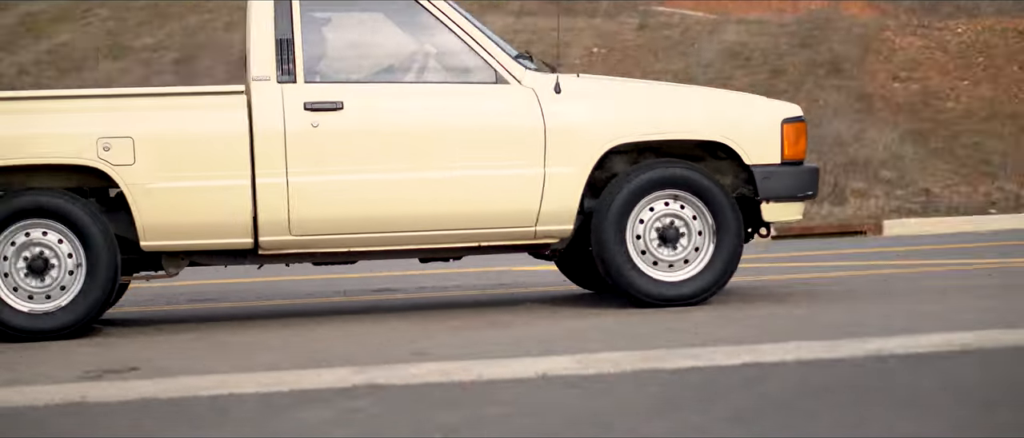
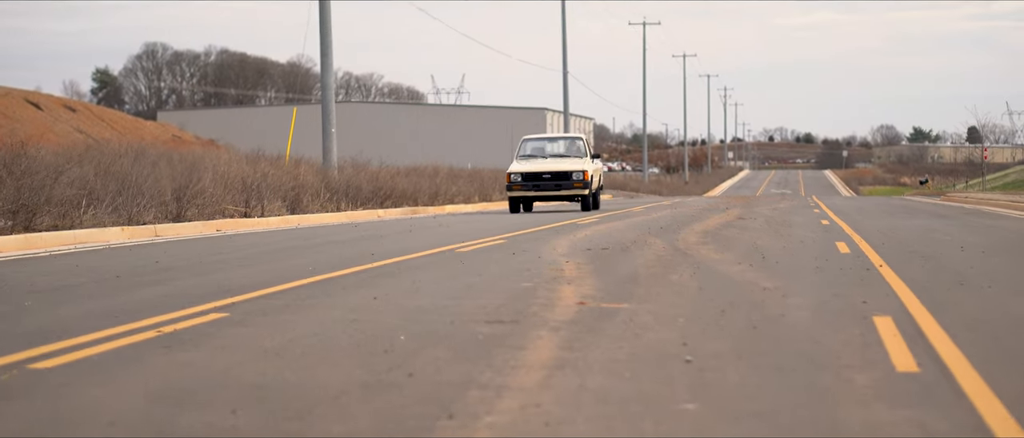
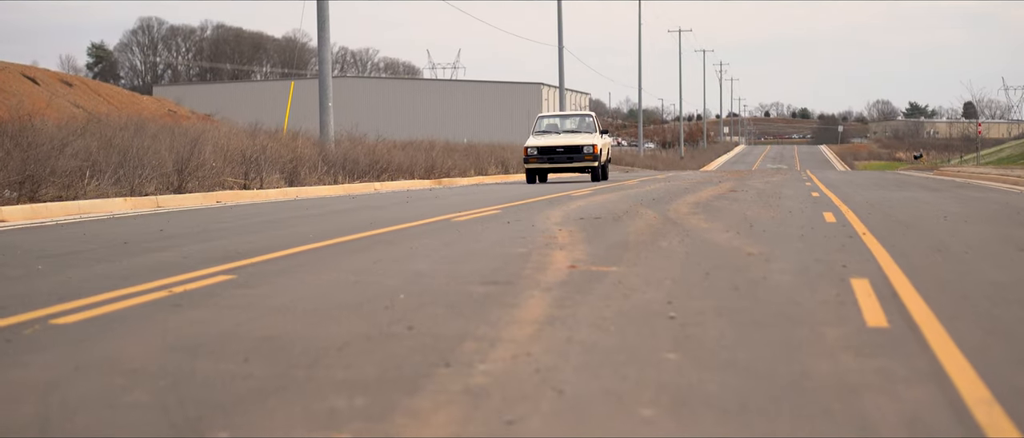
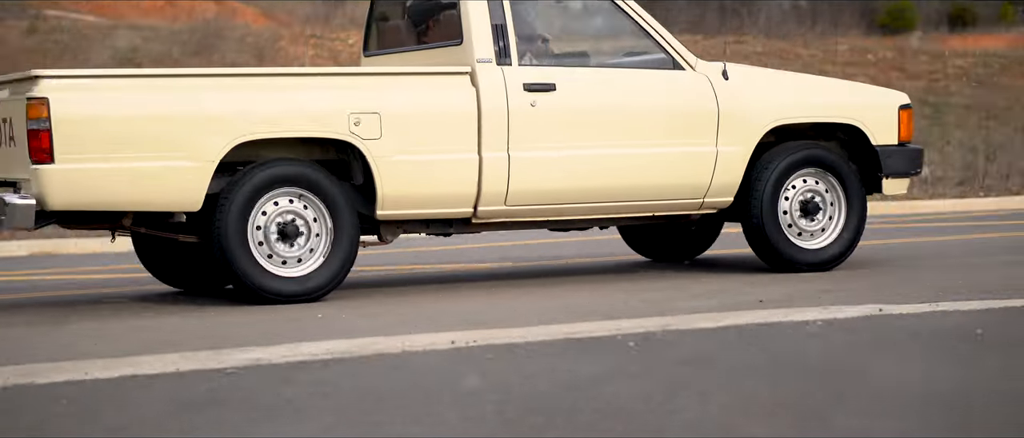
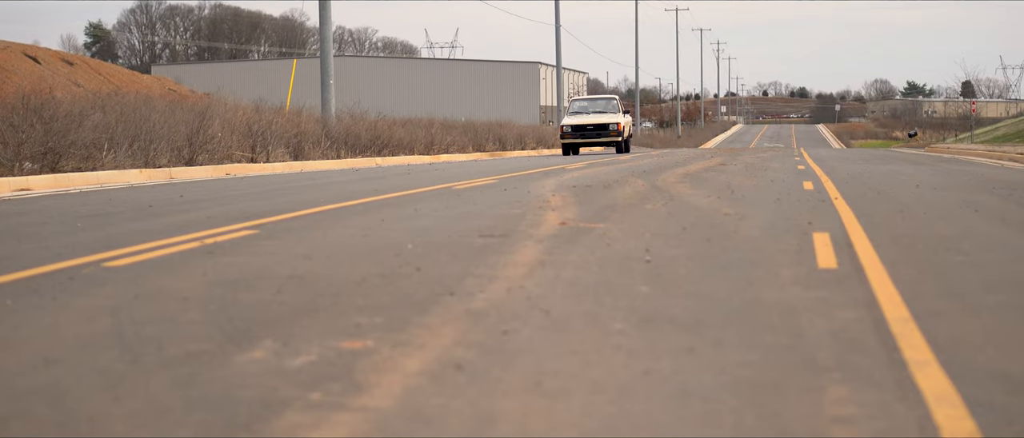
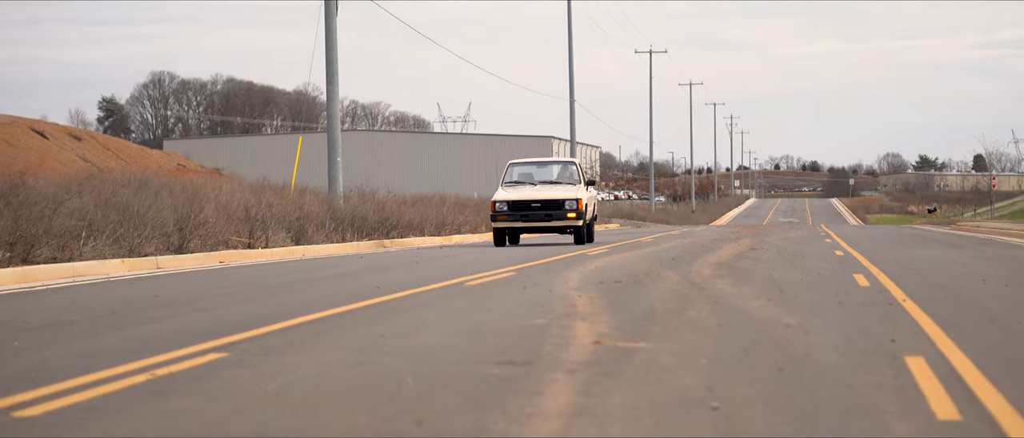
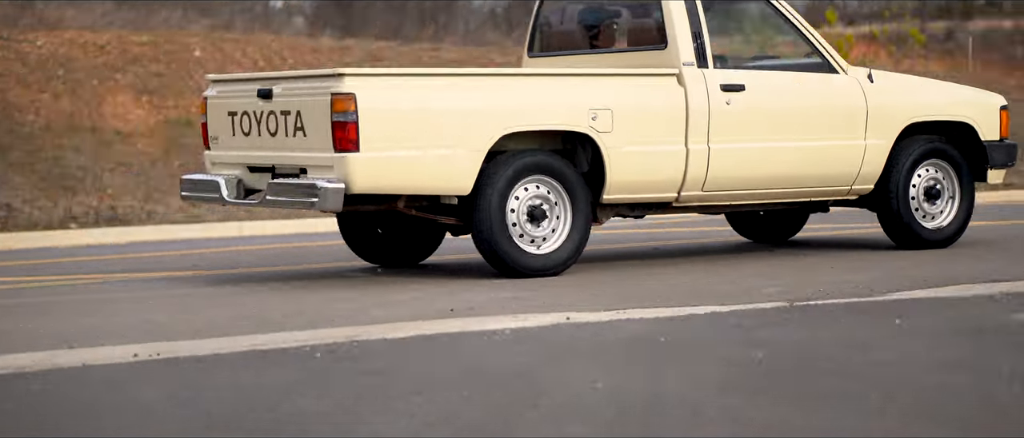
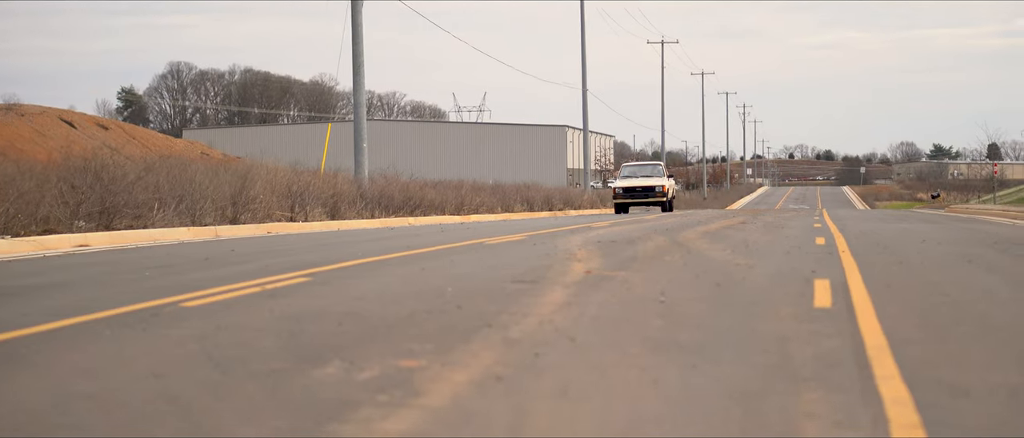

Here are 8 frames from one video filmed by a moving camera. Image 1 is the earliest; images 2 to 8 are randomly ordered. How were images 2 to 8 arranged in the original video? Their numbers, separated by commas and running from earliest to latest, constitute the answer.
4, 7, 8, 5, 3, 2, 6
